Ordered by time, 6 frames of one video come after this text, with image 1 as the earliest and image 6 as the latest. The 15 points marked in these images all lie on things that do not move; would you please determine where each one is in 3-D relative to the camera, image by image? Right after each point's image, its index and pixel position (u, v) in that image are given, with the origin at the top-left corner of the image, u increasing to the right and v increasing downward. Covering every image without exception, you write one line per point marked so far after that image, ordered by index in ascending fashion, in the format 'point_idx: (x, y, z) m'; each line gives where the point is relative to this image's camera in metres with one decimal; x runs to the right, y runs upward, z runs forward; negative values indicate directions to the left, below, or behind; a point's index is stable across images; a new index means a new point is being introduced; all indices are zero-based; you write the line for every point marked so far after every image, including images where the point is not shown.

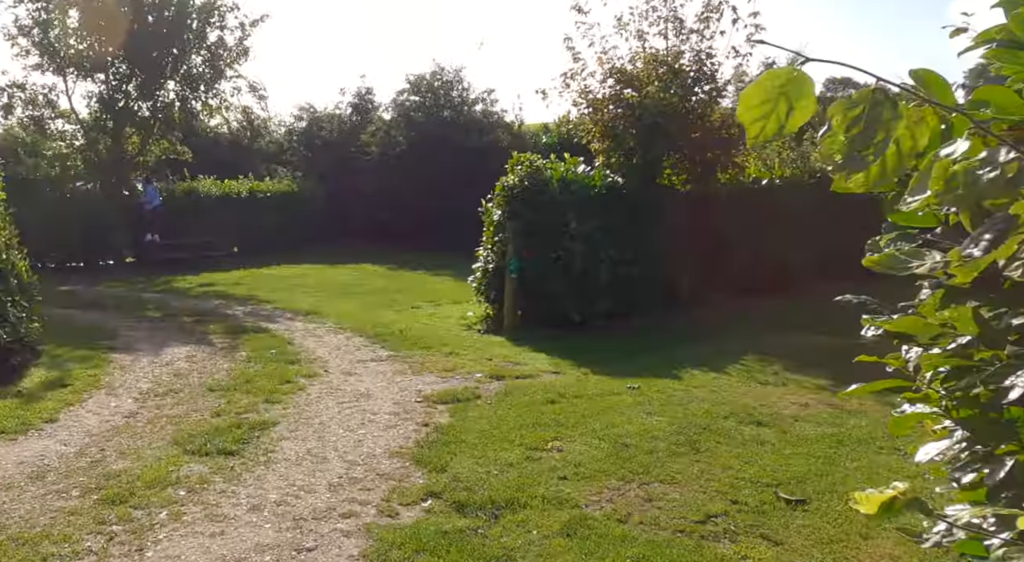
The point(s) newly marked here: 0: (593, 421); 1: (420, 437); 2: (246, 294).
0: (+0.6, -1.1, +6.3) m
1: (-0.6, -1.1, +5.7) m
2: (-4.9, -0.3, +15.5) m
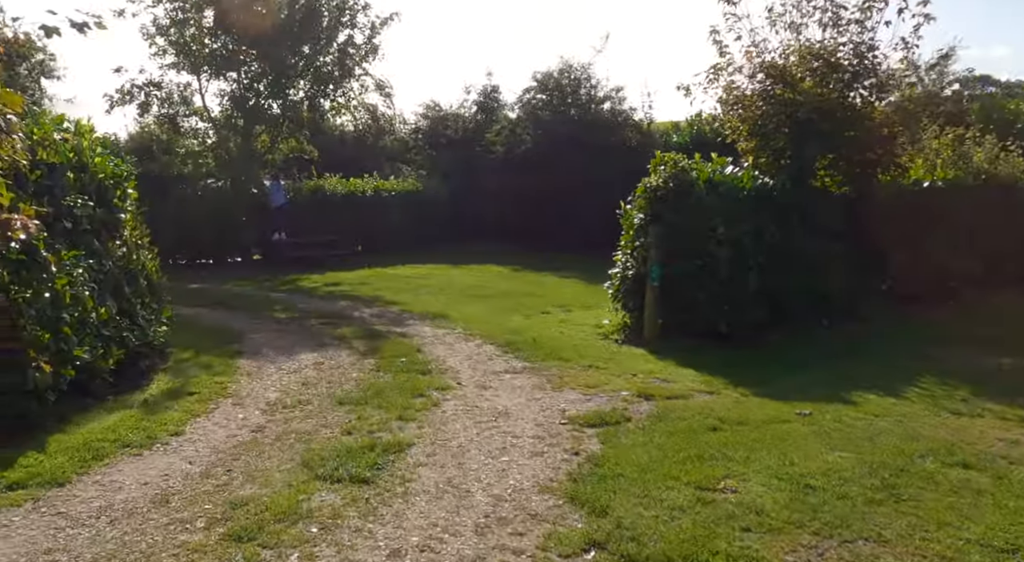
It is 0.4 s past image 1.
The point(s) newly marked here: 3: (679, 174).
0: (+1.7, -1.1, +5.4) m
1: (+0.4, -1.1, +5.0) m
2: (-2.6, -0.3, +15.3) m
3: (+2.0, +1.3, +9.9) m
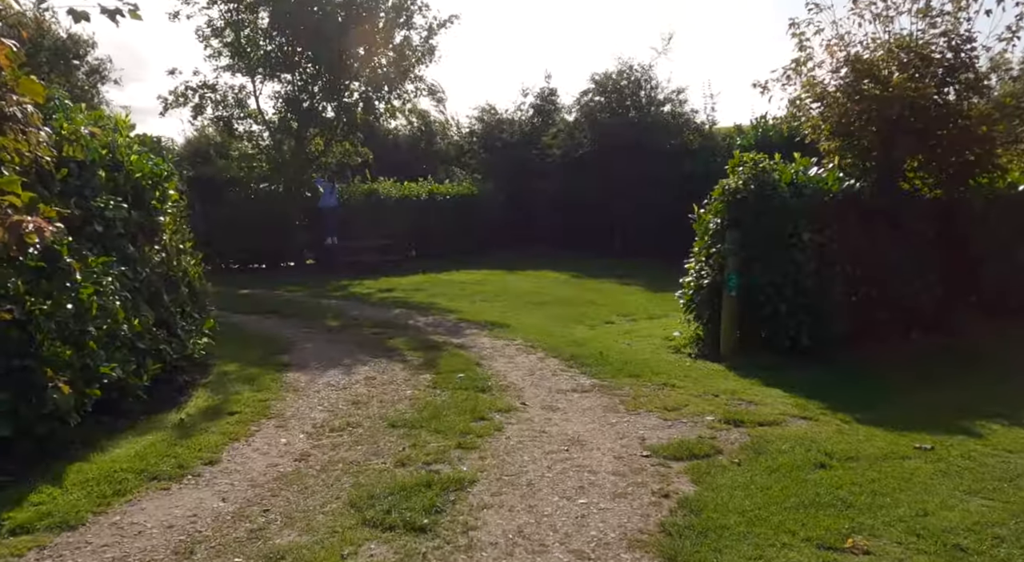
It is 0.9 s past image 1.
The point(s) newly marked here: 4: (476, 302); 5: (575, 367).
0: (+2.1, -1.2, +4.5) m
1: (+0.8, -1.2, +4.2) m
2: (-1.5, -0.4, +14.7) m
3: (+2.7, +1.2, +9.0) m
4: (-0.8, -0.4, +14.5) m
5: (+0.6, -0.9, +8.4) m
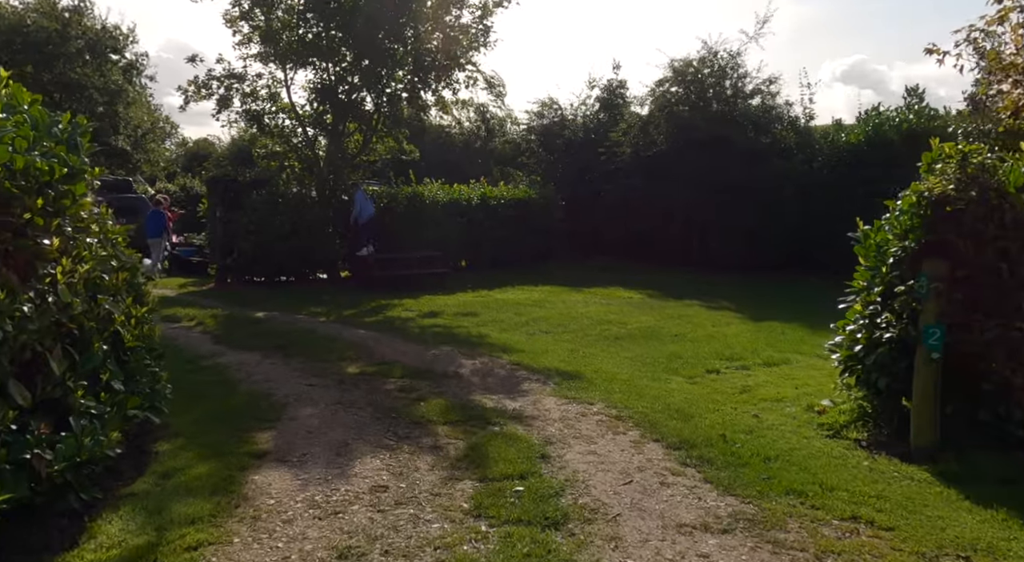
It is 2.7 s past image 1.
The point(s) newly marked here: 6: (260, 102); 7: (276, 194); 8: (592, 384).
0: (+2.4, -1.6, +1.6) m
1: (+1.1, -1.6, +1.4) m
2: (-0.5, -0.8, +11.9) m
3: (+3.3, +0.8, +6.0) m
4: (+0.2, -0.8, +11.8) m
5: (+1.2, -1.2, +5.5) m
6: (-5.6, +3.9, +18.3) m
7: (-4.9, +1.8, +17.4) m
8: (+0.8, -1.0, +8.4) m
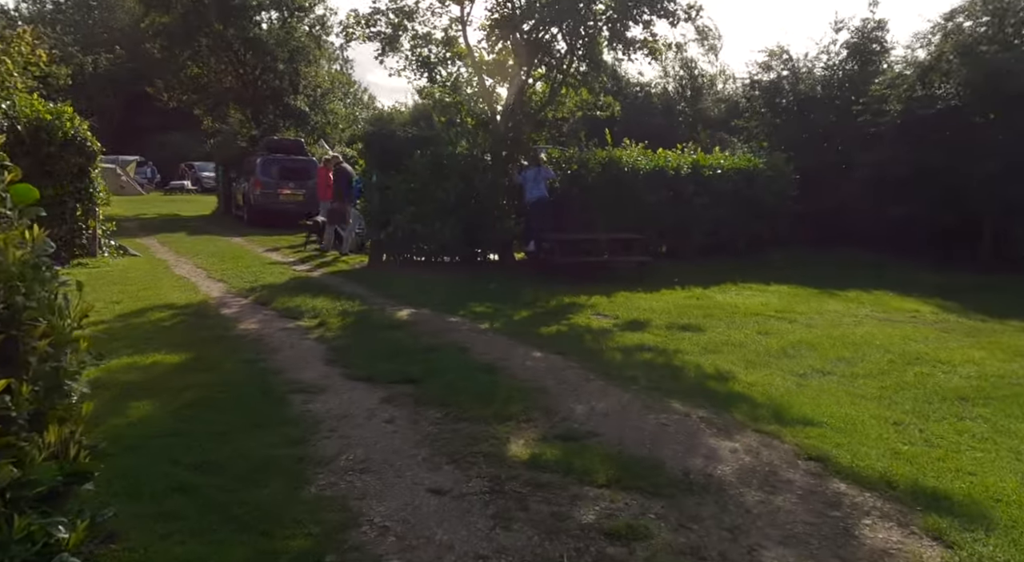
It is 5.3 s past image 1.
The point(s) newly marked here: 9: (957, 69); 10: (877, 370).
0: (+2.5, -2.1, -3.1) m
1: (+1.1, -2.0, -3.0) m
2: (+1.8, -0.8, +7.6) m
3: (+4.5, +0.4, +1.0) m
4: (+2.5, -0.9, +7.3) m
5: (+2.2, -1.6, +1.0) m
6: (-1.5, +4.3, +14.8) m
7: (-1.2, +2.1, +13.8) m
8: (+2.4, -1.3, +3.9) m
9: (+8.4, +4.0, +15.6) m
10: (+3.4, -0.8, +7.7) m
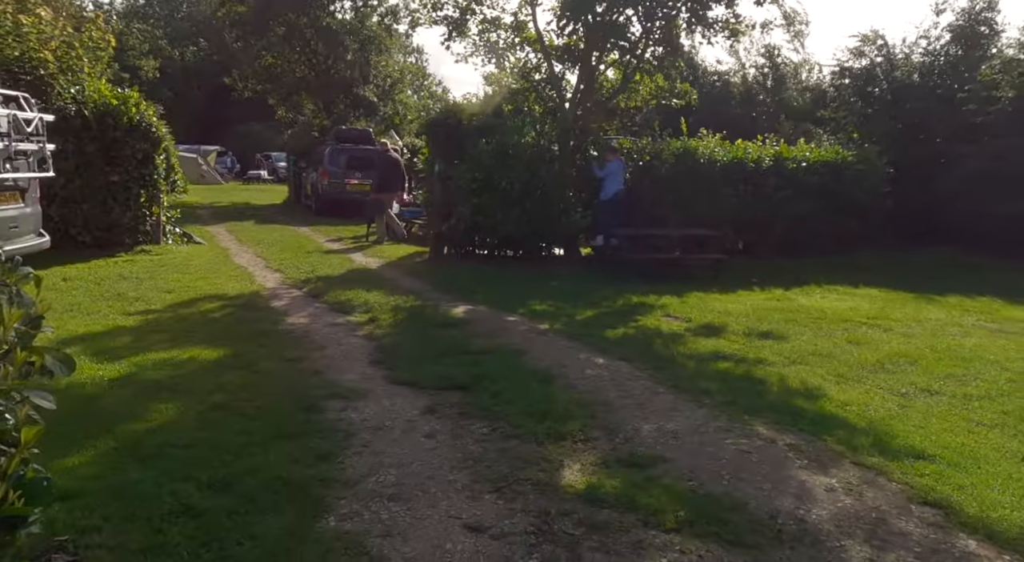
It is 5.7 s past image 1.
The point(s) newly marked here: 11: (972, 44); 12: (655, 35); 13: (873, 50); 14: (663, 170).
0: (+2.1, -2.2, -4.0) m
1: (+0.7, -2.1, -3.8) m
2: (+2.3, -0.8, +6.7) m
3: (+4.4, +0.2, -0.1) m
4: (+3.0, -0.9, +6.3) m
5: (+2.1, -1.6, +0.1) m
6: (-0.3, +4.4, +14.1) m
7: (-0.1, +2.2, +13.1) m
8: (+2.6, -1.3, +3.0) m
9: (+9.6, +3.9, +14.1) m
10: (+3.9, -0.9, +6.7) m
11: (+9.8, +5.0, +17.6) m
12: (+2.3, +4.0, +13.5) m
13: (+8.0, +5.1, +18.4) m
14: (+2.6, +1.9, +13.9) m
